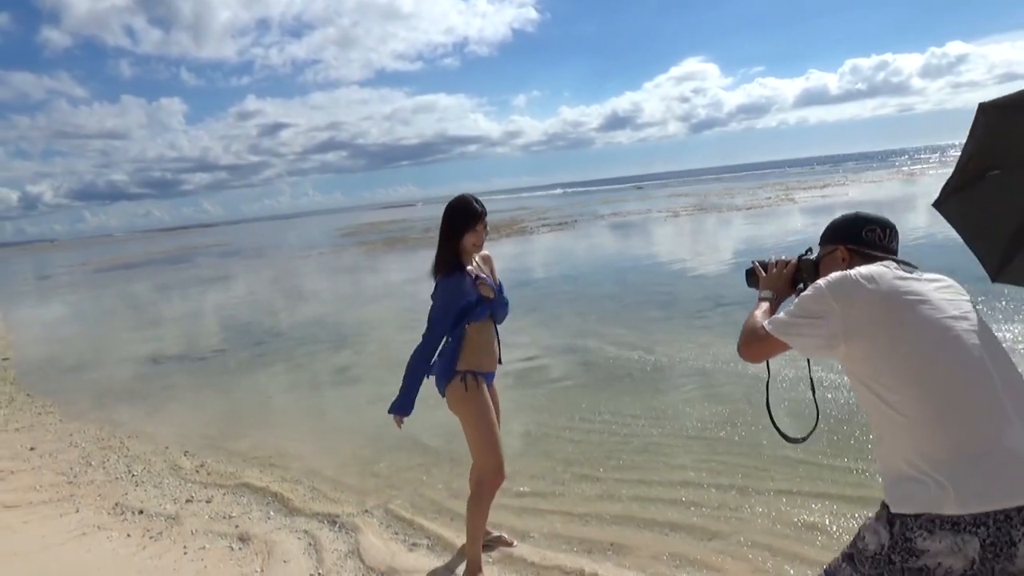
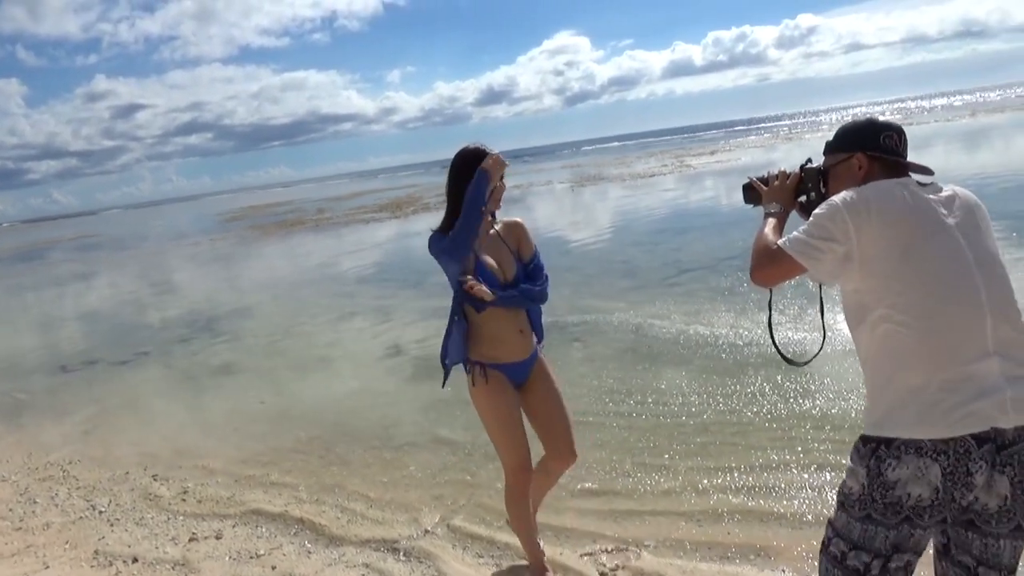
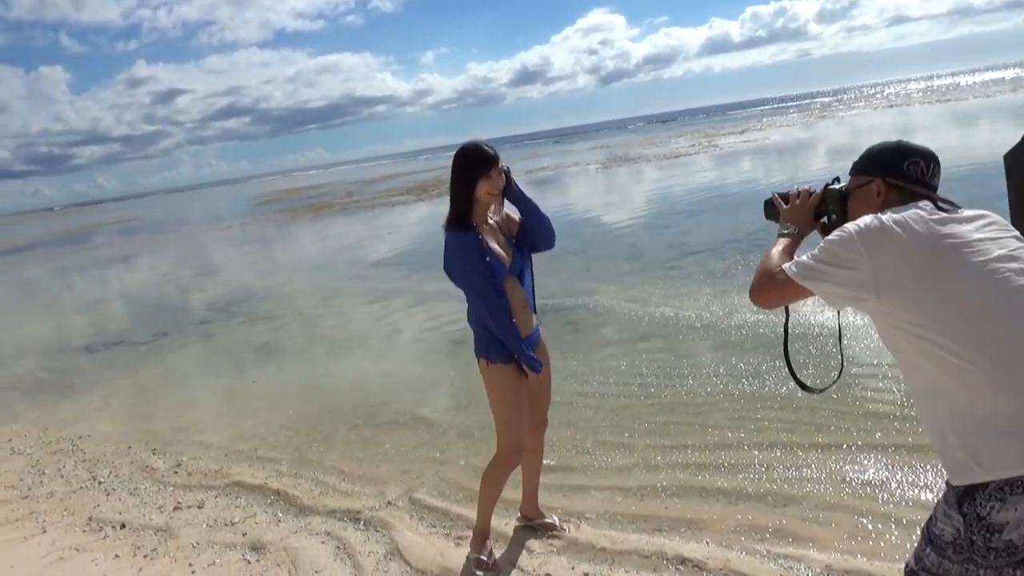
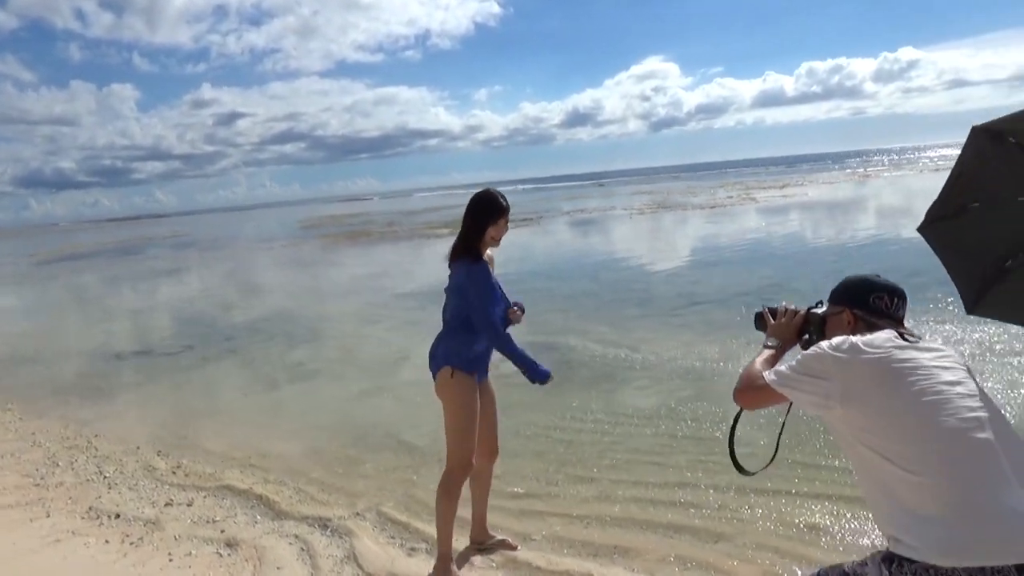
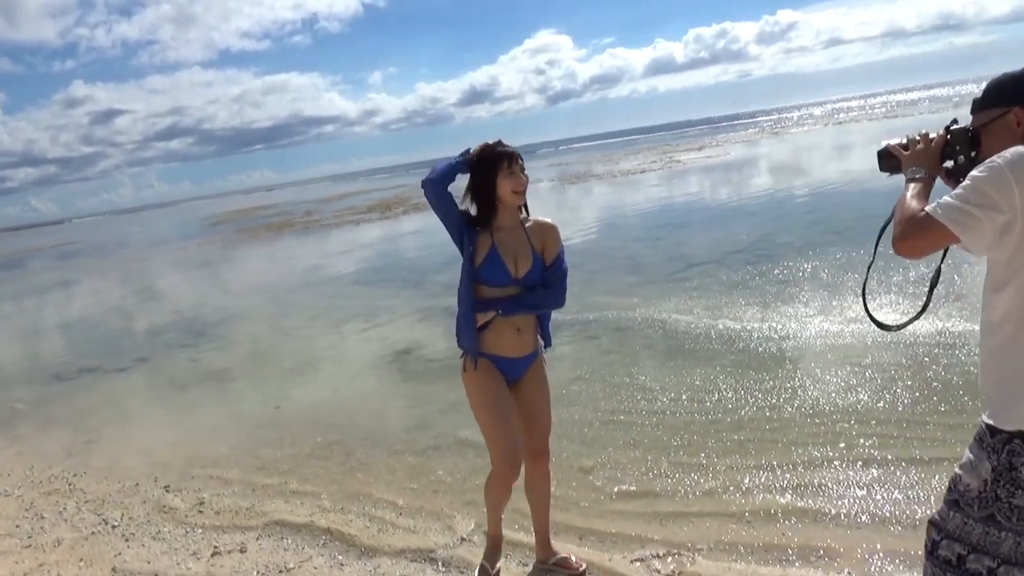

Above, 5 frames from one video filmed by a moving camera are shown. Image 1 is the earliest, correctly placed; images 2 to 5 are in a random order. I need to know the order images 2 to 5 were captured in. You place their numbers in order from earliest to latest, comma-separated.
4, 3, 2, 5
